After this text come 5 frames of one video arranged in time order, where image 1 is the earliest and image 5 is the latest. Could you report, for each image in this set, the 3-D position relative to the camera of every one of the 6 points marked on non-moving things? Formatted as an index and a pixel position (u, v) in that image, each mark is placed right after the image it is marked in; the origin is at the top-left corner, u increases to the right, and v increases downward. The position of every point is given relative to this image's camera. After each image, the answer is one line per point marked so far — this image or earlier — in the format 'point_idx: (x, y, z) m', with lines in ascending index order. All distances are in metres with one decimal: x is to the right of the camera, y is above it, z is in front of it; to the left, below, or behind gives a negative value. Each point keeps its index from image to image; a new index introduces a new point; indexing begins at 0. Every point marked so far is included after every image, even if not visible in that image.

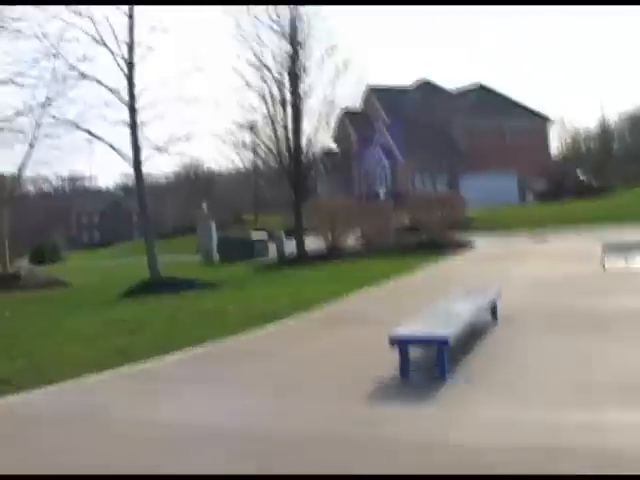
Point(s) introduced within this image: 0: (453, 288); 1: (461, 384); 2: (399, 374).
0: (+2.2, -0.8, +18.3) m
1: (+1.0, -1.0, +8.3) m
2: (+0.6, -1.0, +8.6) m
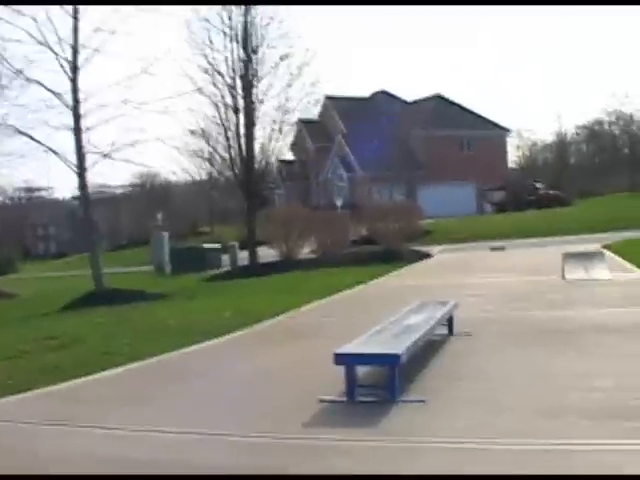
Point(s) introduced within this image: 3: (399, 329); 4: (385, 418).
0: (+1.4, -0.9, +17.5) m
1: (+0.6, -1.1, +7.6) m
2: (+0.2, -1.1, +7.8) m
3: (+0.7, -0.7, +9.4) m
4: (+0.4, -1.1, +7.2) m
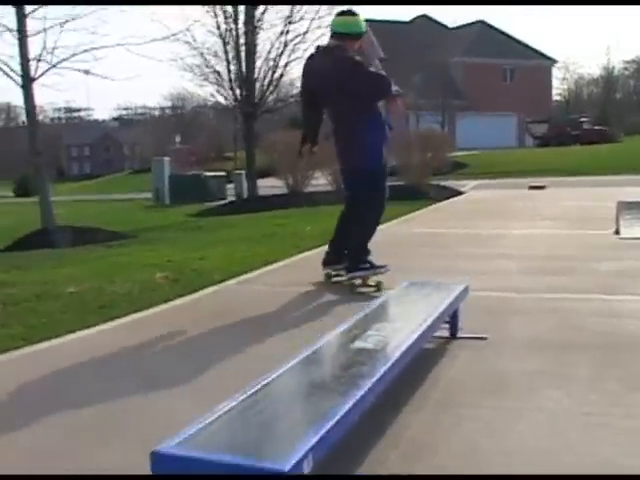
0: (+1.1, -0.2, +13.3) m
1: (0.0, -1.0, +3.4) m
2: (-0.4, -0.9, +3.7) m
3: (+0.1, -0.5, +5.2) m
4: (-0.2, -1.1, +3.1) m
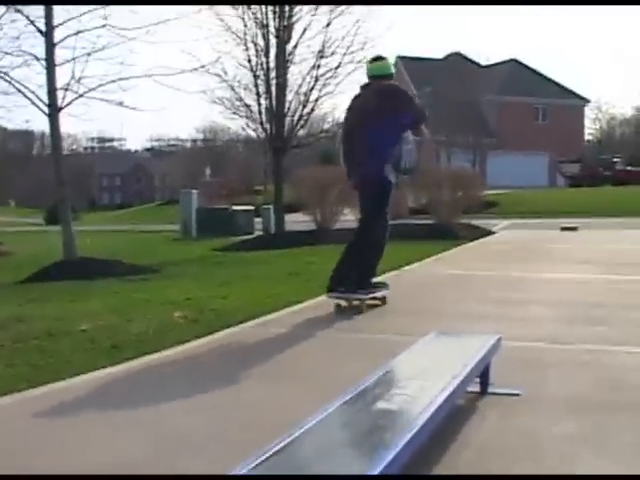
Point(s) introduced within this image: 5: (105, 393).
0: (+1.4, -0.7, +12.8) m
1: (0.0, -1.1, +2.9) m
2: (-0.4, -1.1, +3.2) m
3: (+0.2, -0.7, +4.8) m
4: (-0.2, -1.2, +2.6) m
5: (-1.4, -1.0, +7.4) m
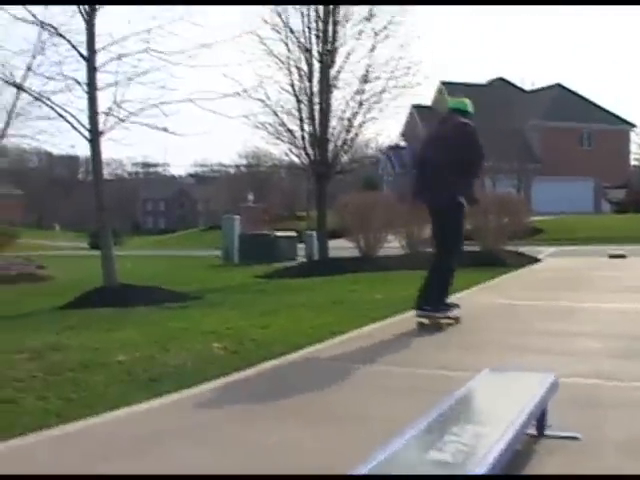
0: (+1.9, -1.0, +12.4) m
1: (+0.1, -1.2, +2.5) m
2: (-0.3, -1.2, +2.8) m
3: (+0.4, -0.9, +4.4) m
4: (-0.1, -1.3, +2.2) m
5: (-1.2, -1.2, +7.0) m
